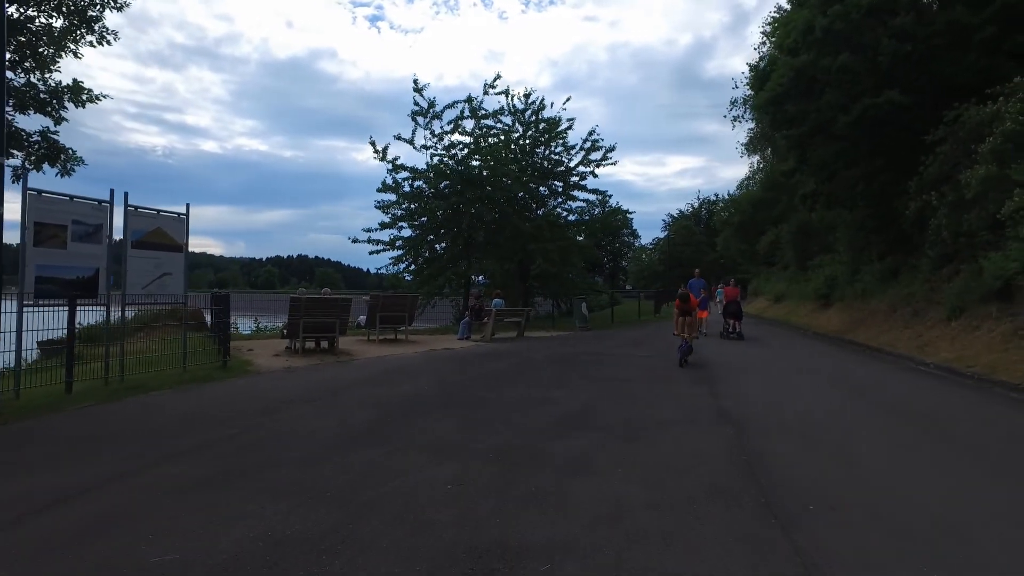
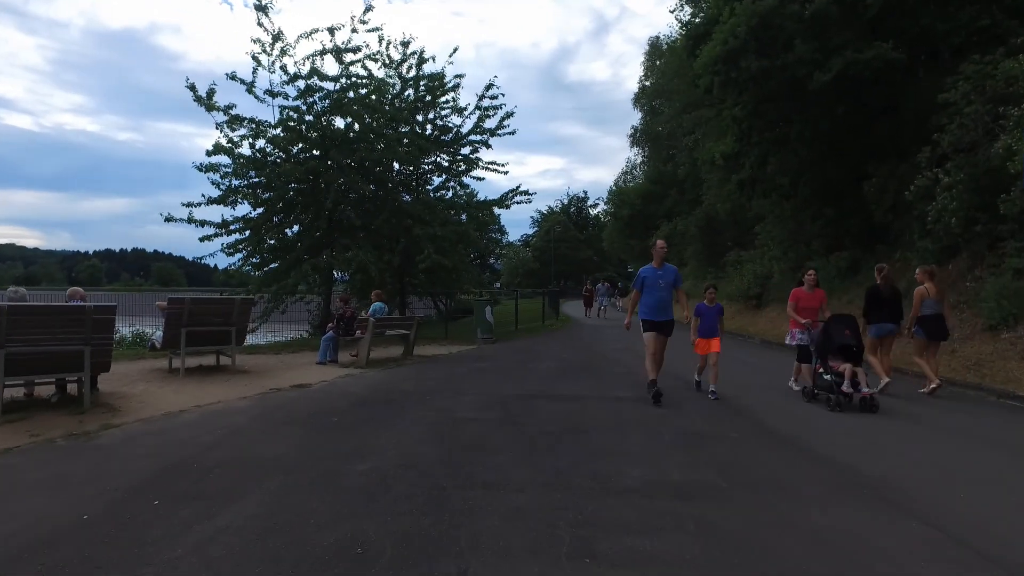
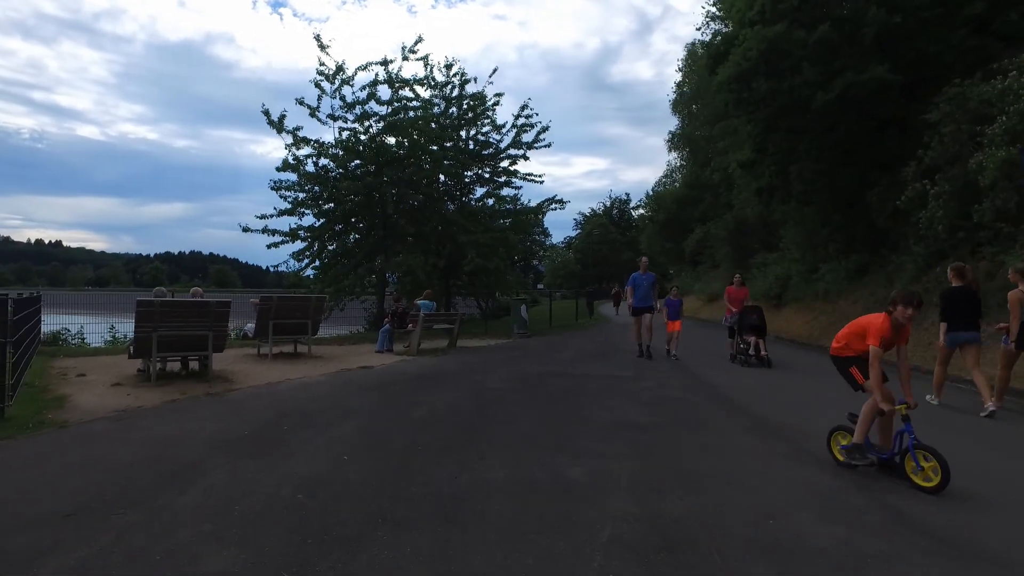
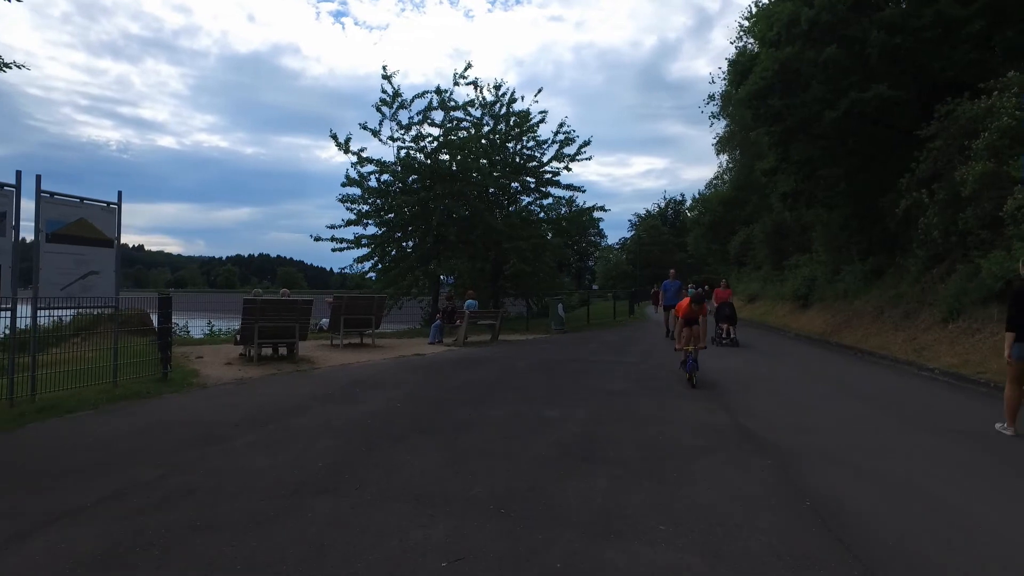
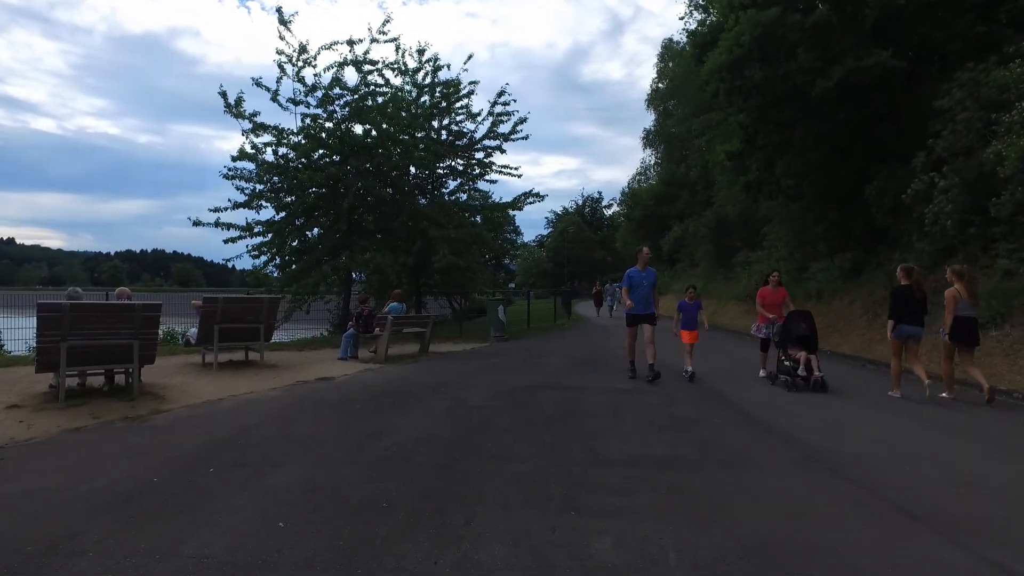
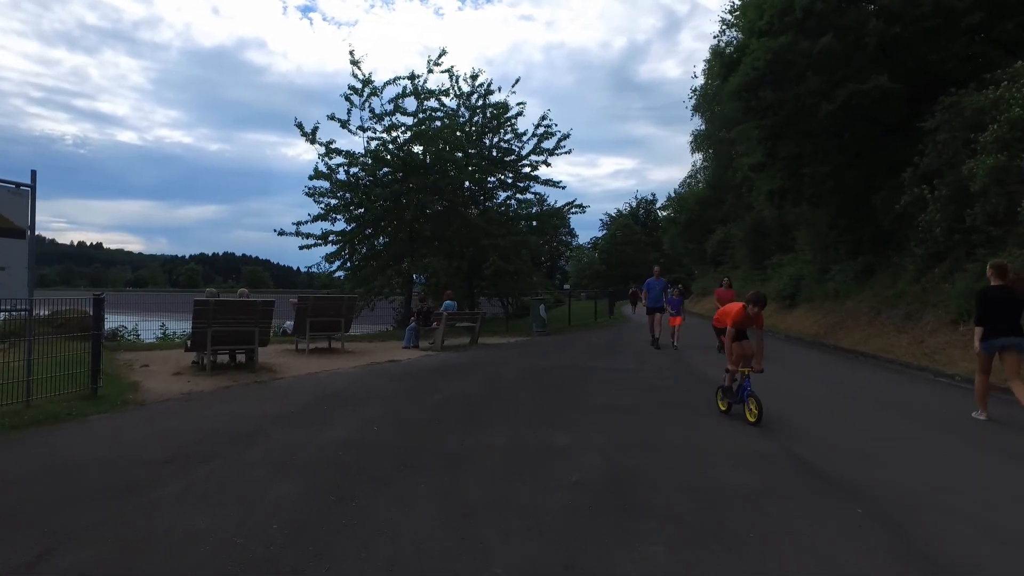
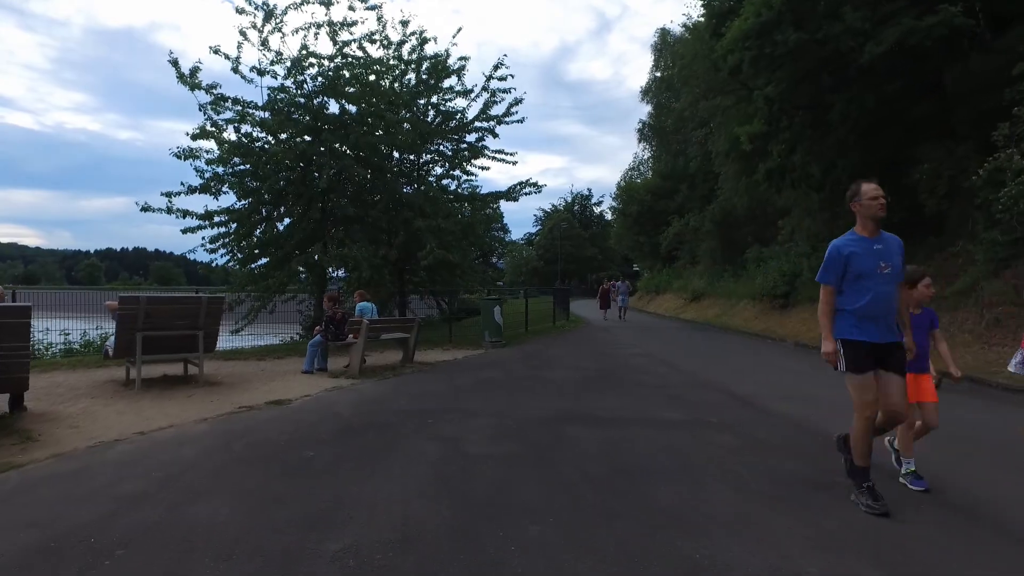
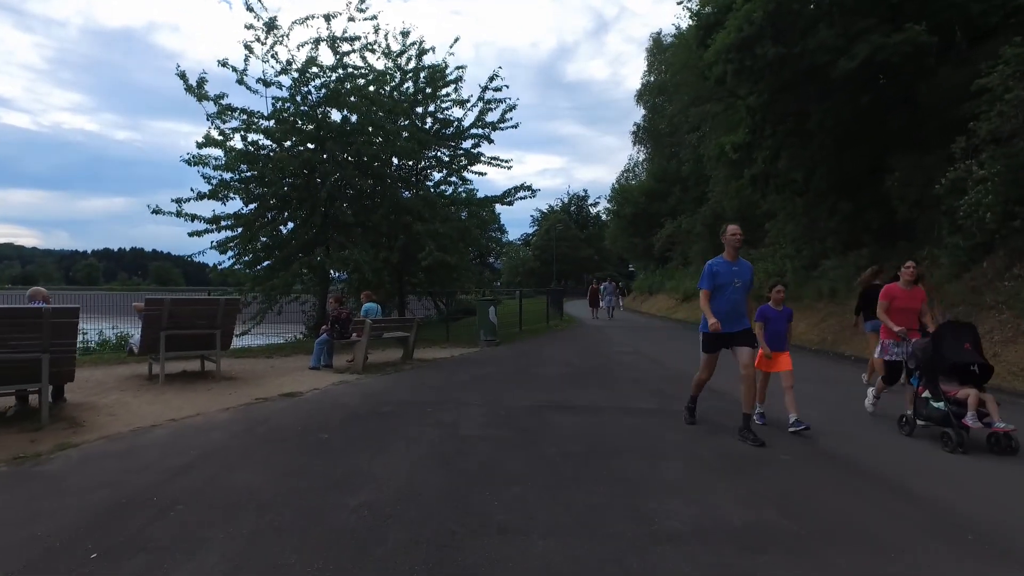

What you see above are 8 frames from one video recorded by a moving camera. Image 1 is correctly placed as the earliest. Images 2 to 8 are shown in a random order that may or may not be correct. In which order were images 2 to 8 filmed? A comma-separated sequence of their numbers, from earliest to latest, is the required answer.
4, 6, 3, 5, 2, 8, 7
